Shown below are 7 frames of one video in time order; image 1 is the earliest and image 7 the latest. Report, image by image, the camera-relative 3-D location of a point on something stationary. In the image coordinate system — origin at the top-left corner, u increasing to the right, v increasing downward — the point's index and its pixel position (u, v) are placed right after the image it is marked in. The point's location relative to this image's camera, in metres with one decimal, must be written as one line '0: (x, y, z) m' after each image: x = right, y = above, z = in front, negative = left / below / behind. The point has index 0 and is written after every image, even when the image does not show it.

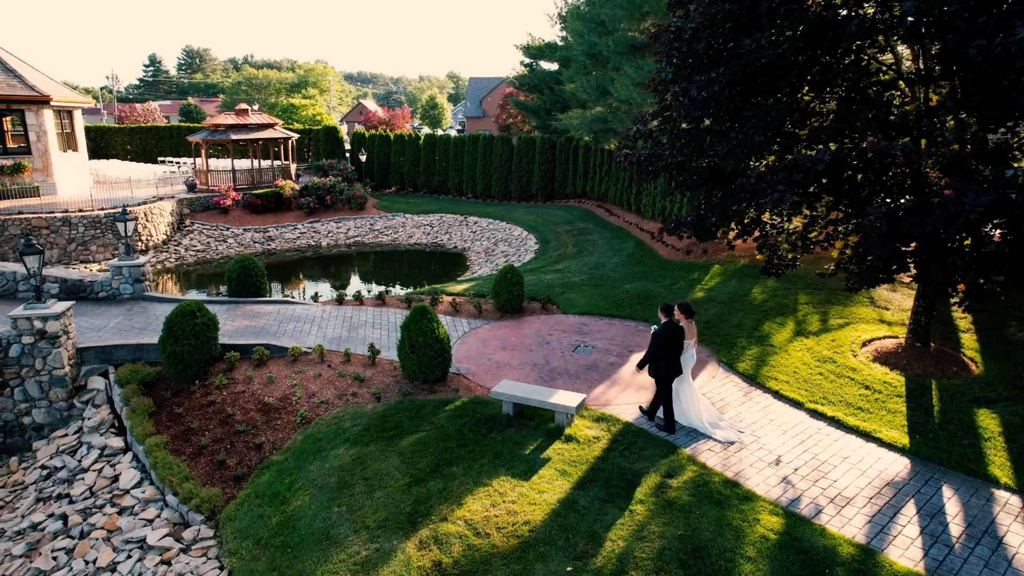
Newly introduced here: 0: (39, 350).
0: (-6.1, -0.8, +8.5) m
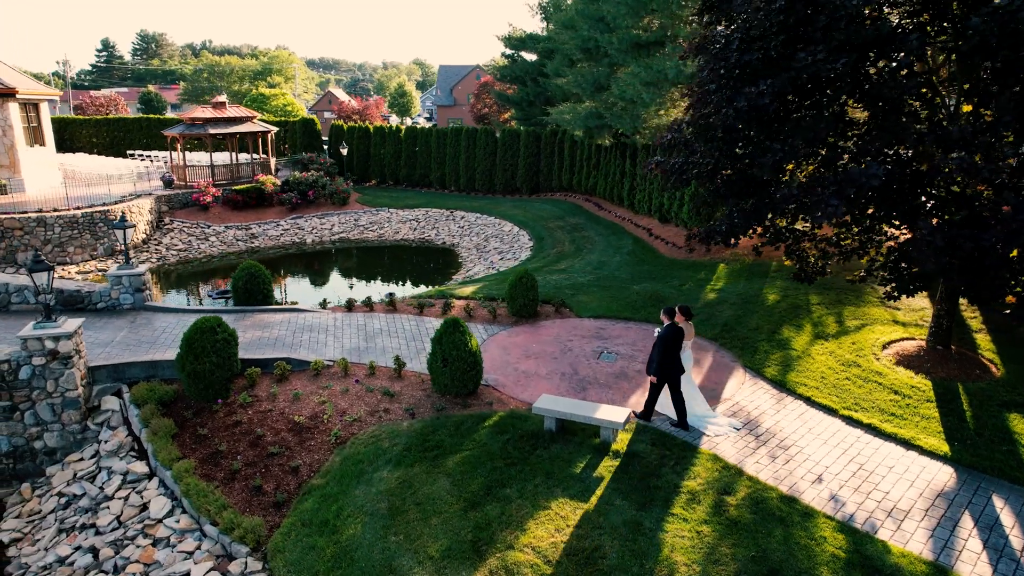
0: (-5.6, -1.0, +8.1) m
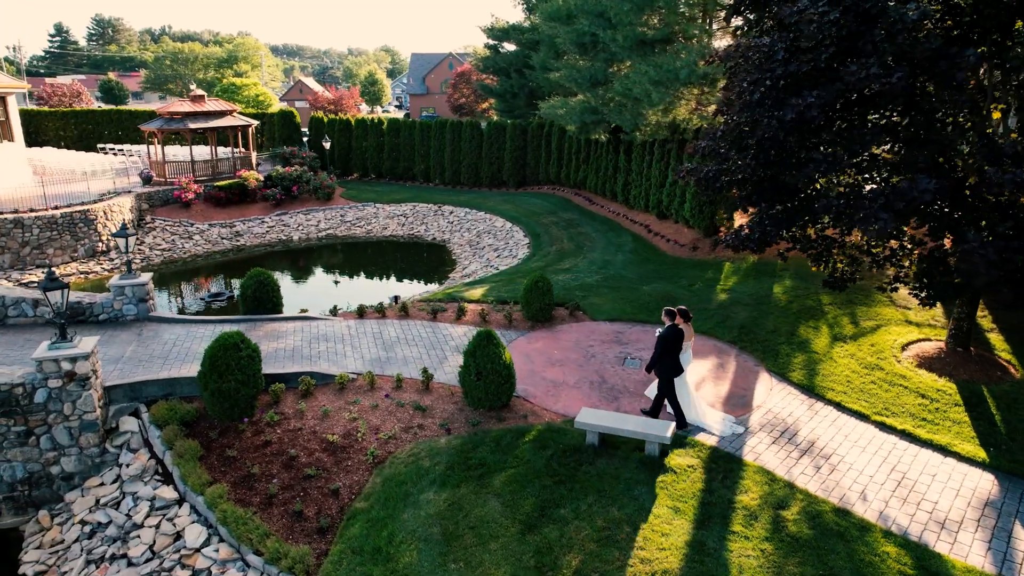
0: (-5.2, -1.2, +7.7) m
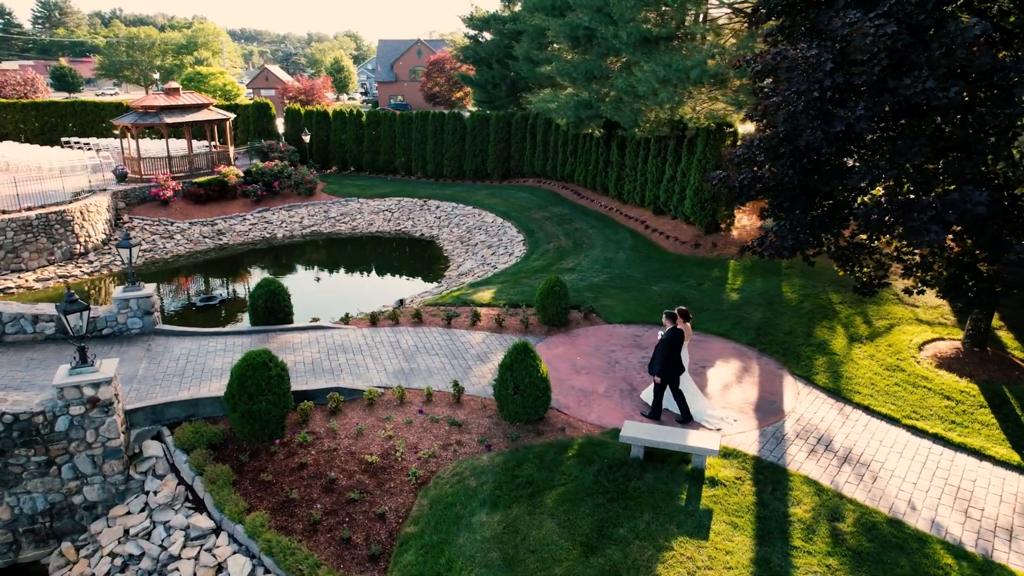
0: (-4.7, -1.5, +7.4) m
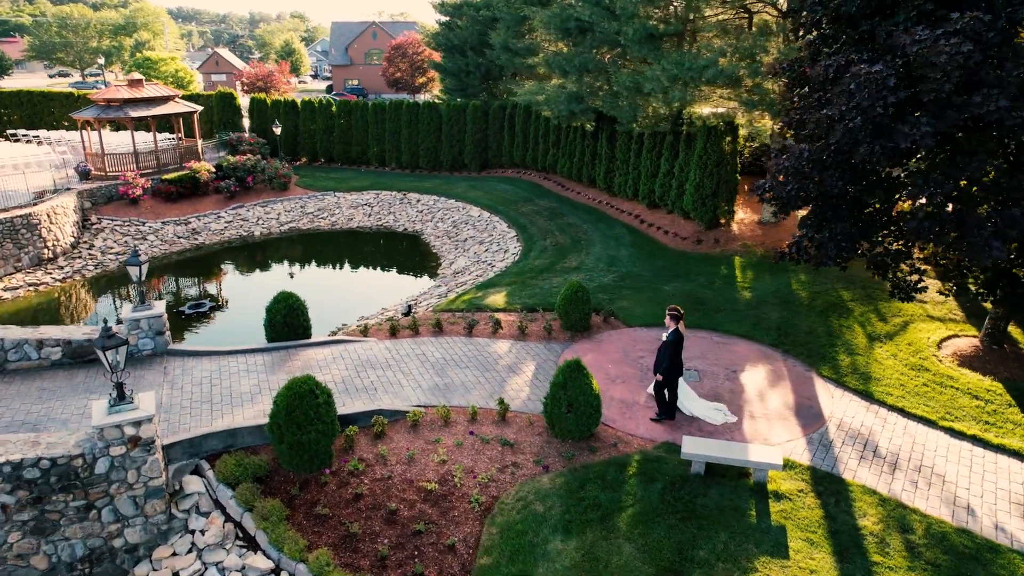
0: (-4.0, -1.8, +6.9) m
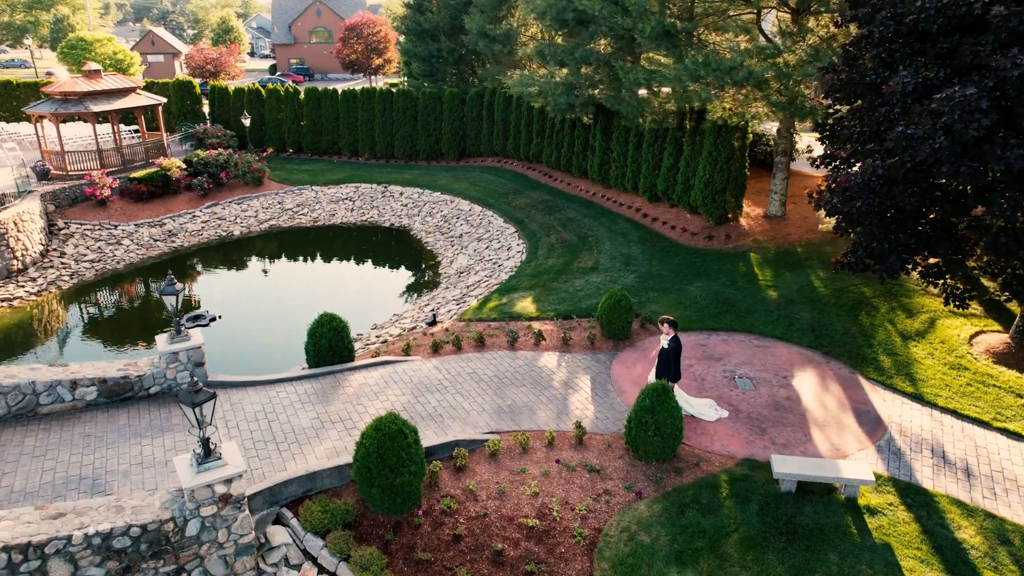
0: (-2.8, -2.2, +6.5) m
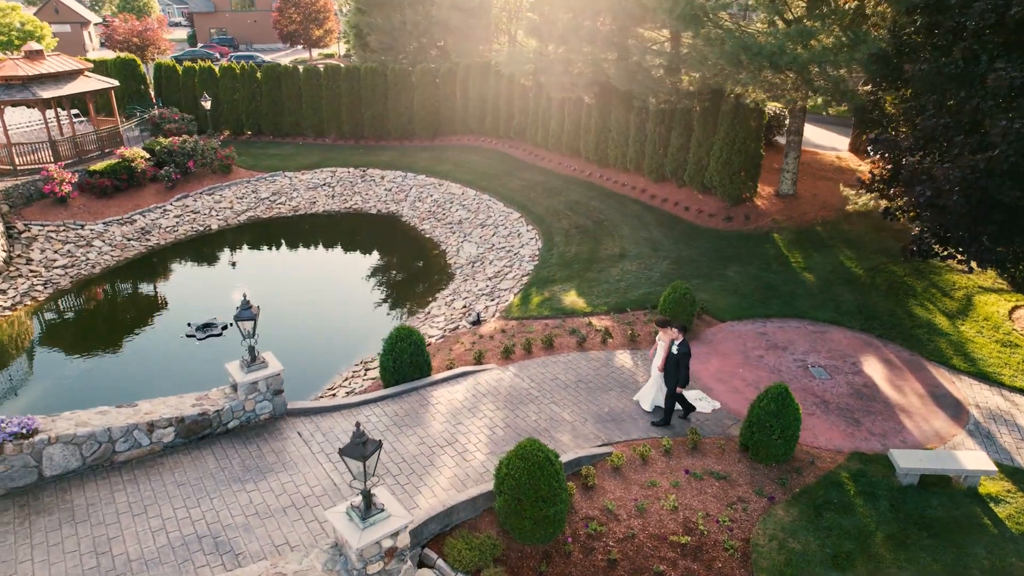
0: (-1.1, -2.6, +6.0) m
